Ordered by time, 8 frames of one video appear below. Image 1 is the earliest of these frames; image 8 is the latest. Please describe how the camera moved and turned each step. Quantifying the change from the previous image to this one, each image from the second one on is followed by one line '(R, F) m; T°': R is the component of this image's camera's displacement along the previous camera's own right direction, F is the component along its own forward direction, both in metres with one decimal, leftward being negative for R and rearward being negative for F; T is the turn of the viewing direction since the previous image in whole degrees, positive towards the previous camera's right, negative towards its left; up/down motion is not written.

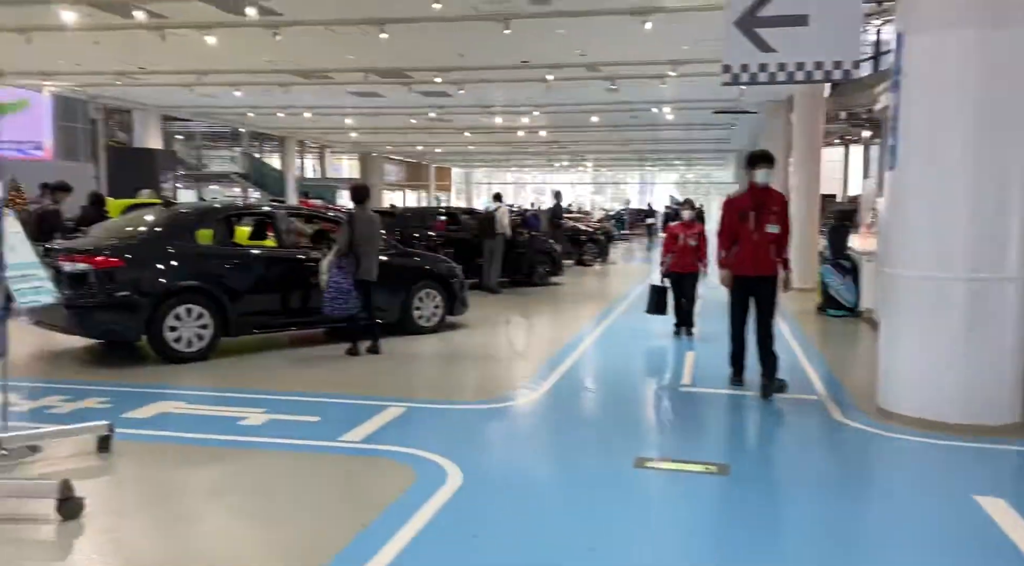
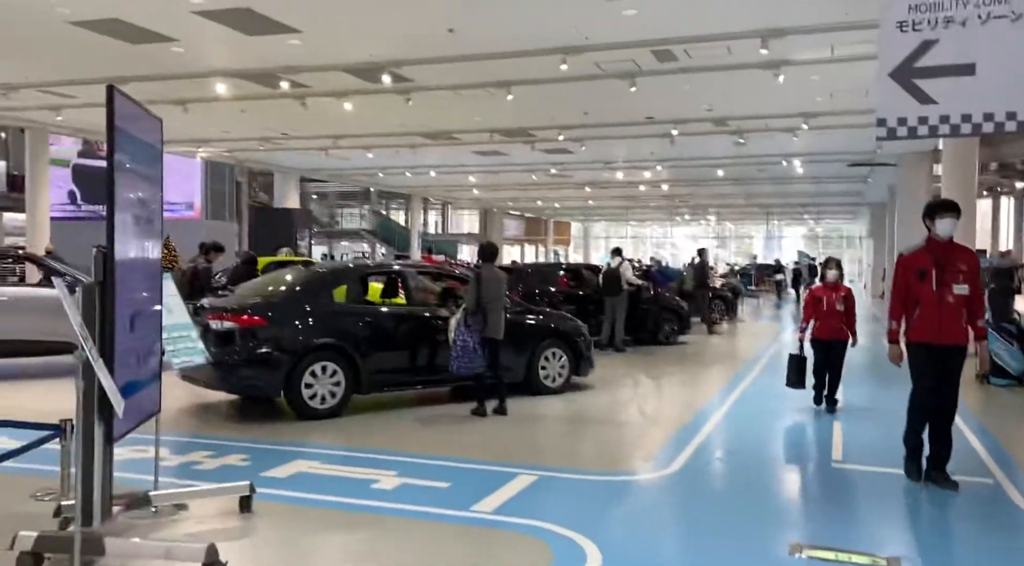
(-0.1, +0.1) m; -7°
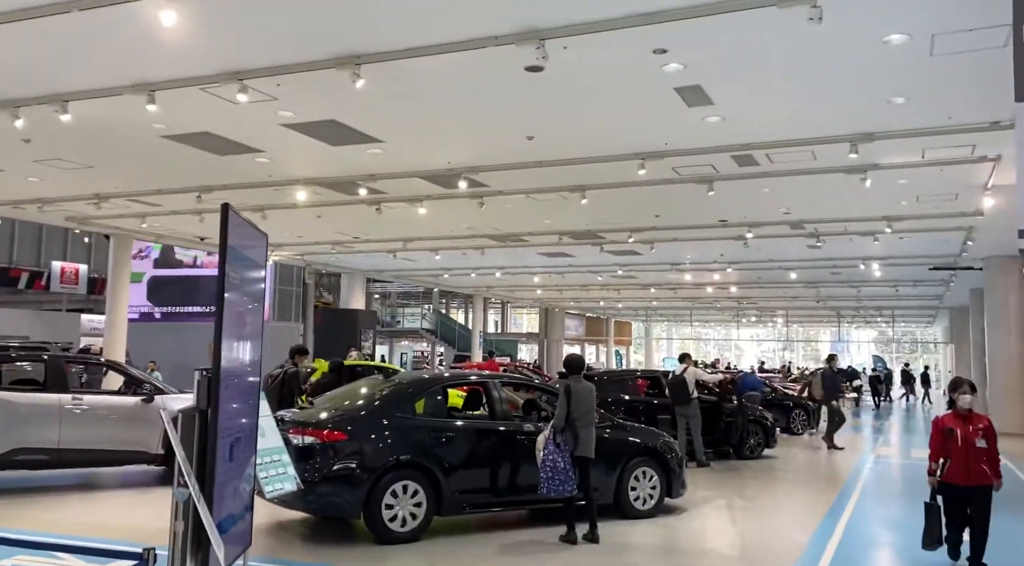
(-0.2, +0.3) m; -4°
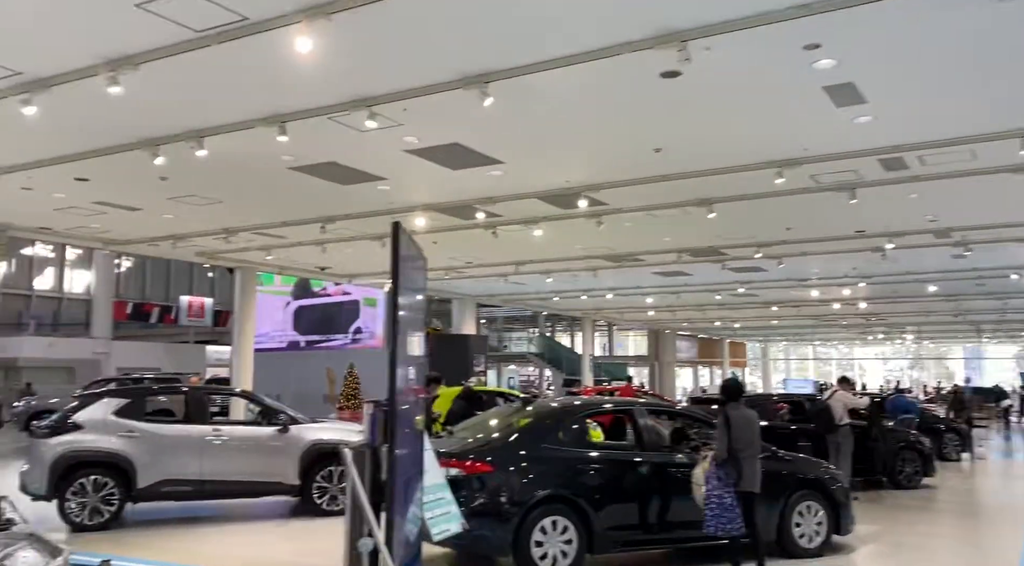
(-0.3, +0.3) m; -7°
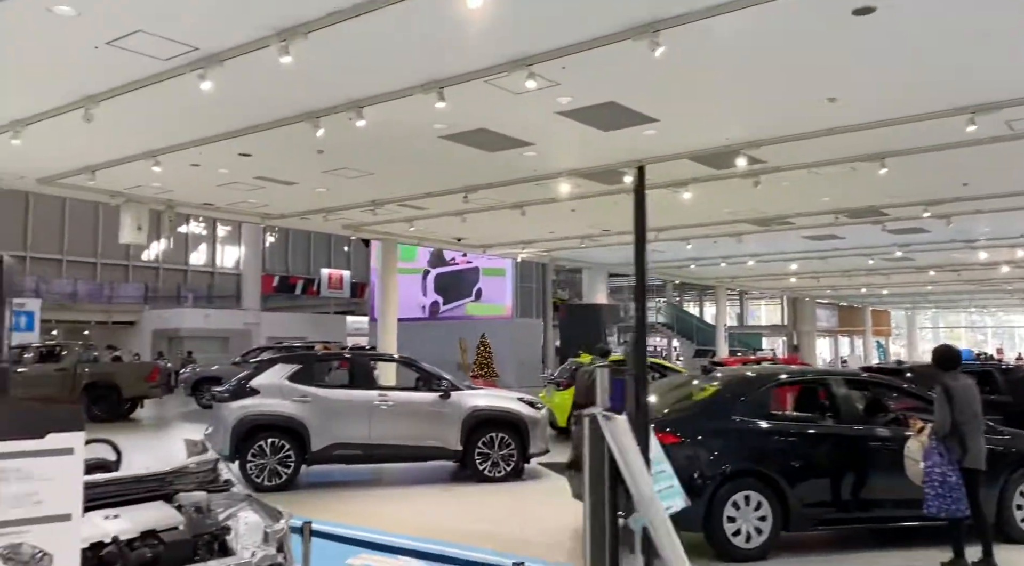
(-0.3, +0.2) m; -8°
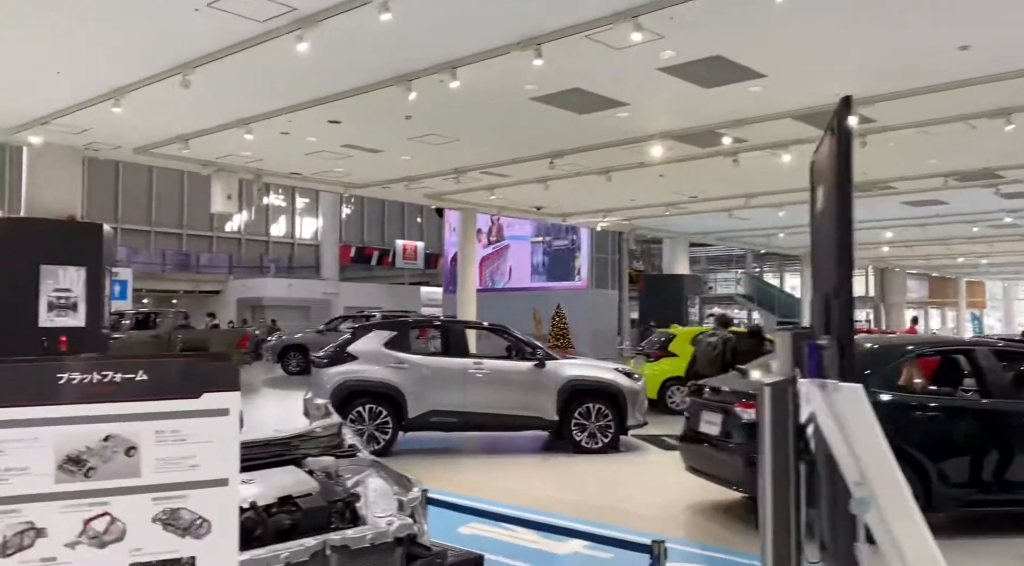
(-0.3, +0.2) m; -4°
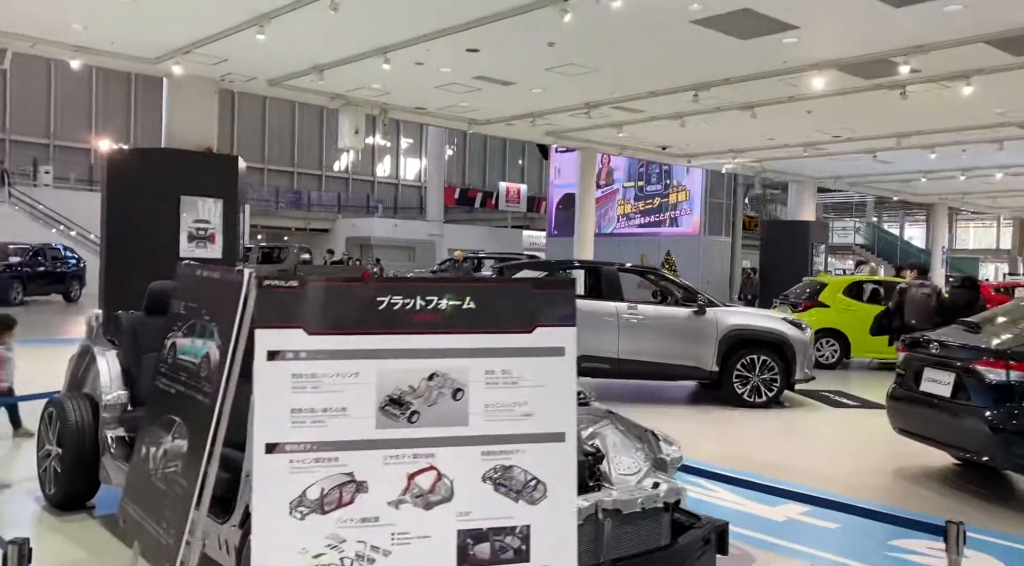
(-0.6, +0.4) m; -6°
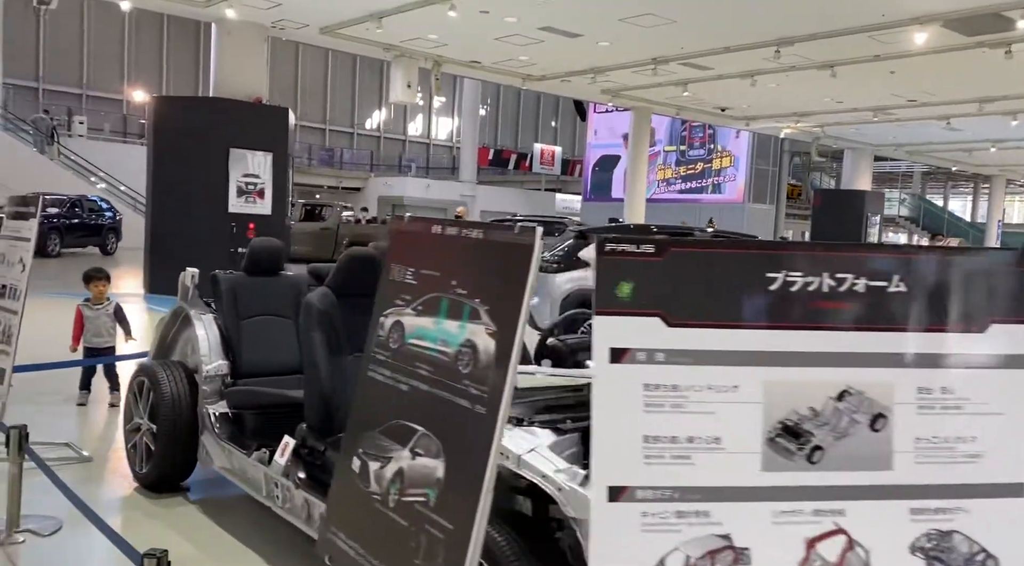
(-0.5, +0.5) m; -1°
